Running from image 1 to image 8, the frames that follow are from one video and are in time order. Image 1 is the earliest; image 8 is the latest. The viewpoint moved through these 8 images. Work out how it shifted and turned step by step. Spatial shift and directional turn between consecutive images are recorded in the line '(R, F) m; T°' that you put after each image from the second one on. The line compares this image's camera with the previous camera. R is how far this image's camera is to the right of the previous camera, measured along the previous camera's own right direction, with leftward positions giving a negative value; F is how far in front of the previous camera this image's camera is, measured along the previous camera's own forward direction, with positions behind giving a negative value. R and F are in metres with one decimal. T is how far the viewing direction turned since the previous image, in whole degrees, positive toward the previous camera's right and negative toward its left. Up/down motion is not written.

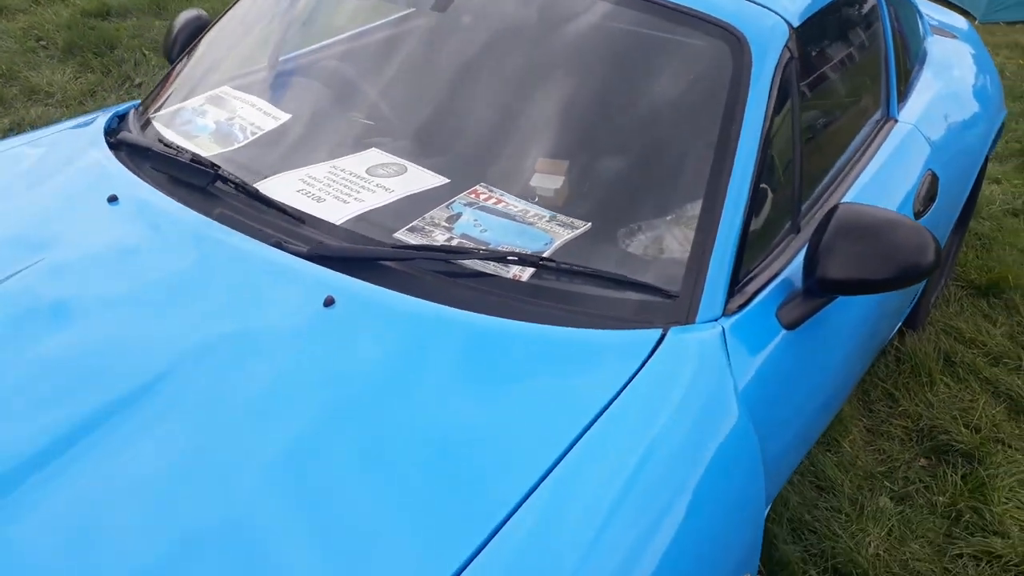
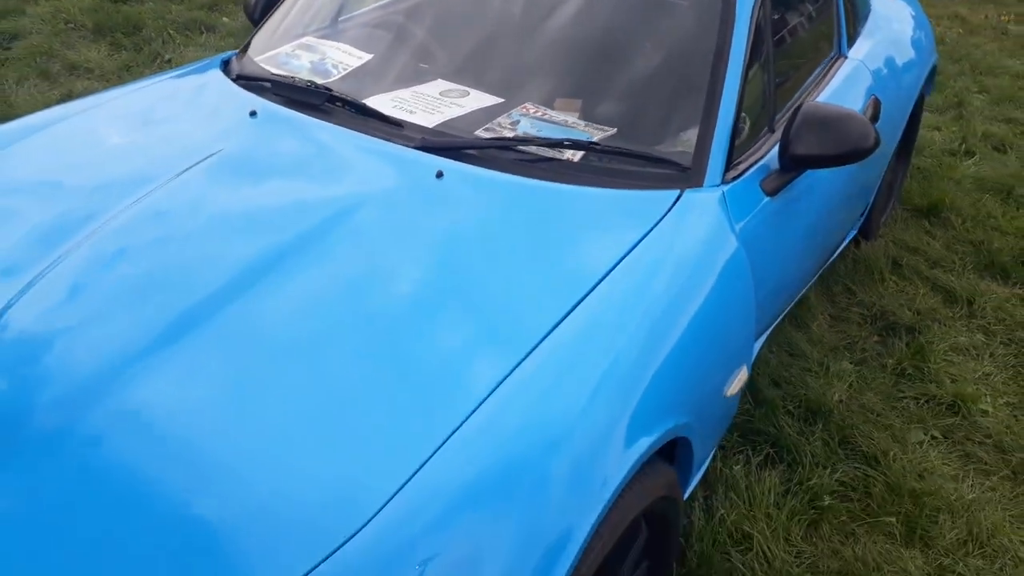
(-0.2, -0.5) m; +2°
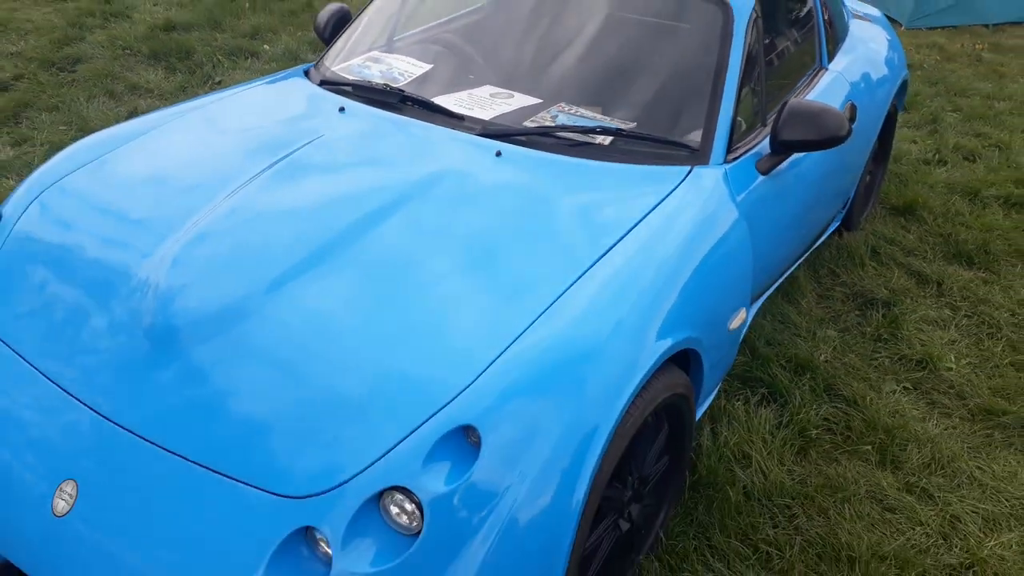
(-0.1, -0.4) m; 0°
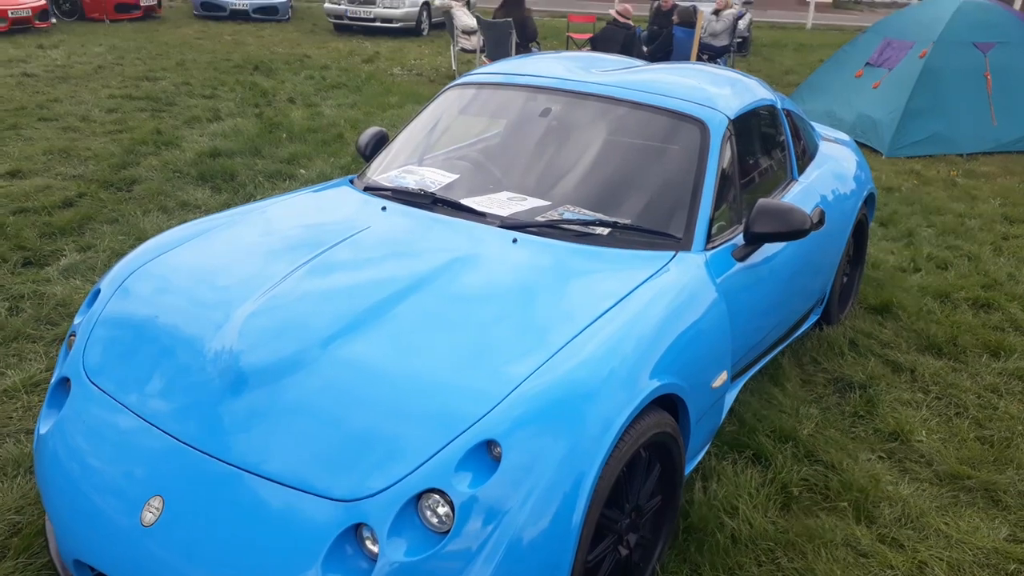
(0.0, -0.4) m; -1°
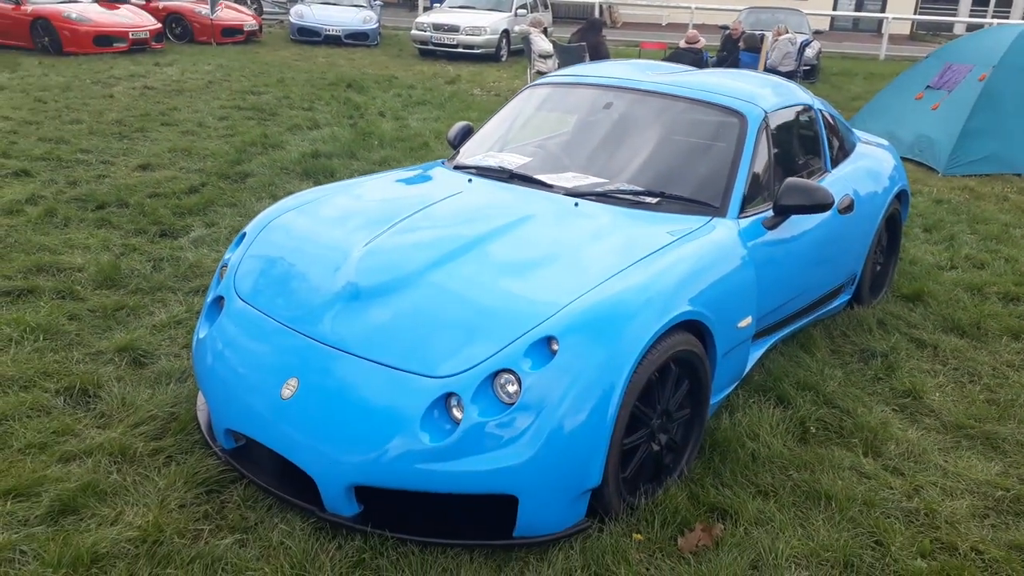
(0.0, -0.5) m; -5°
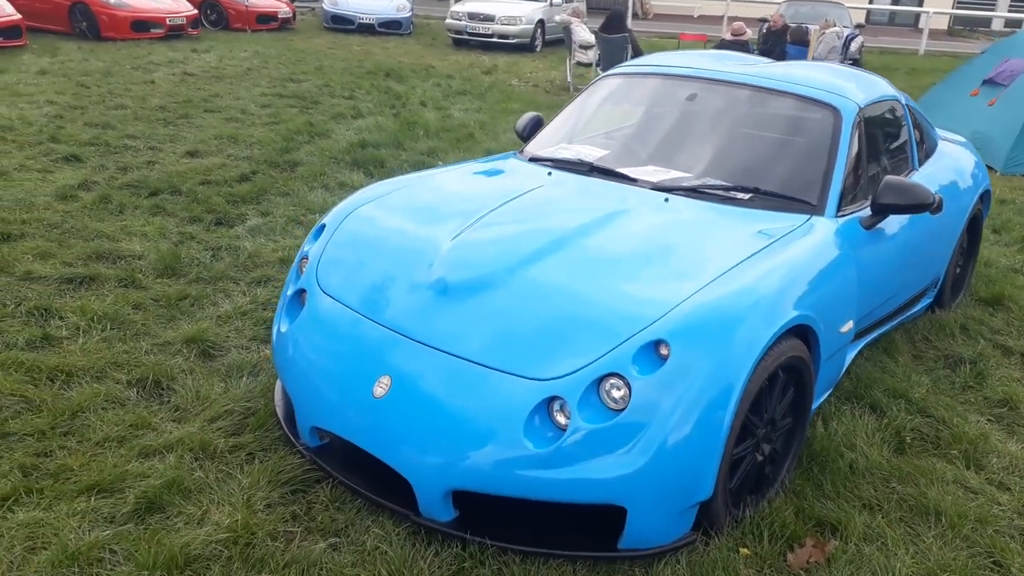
(-0.3, +0.1) m; -1°
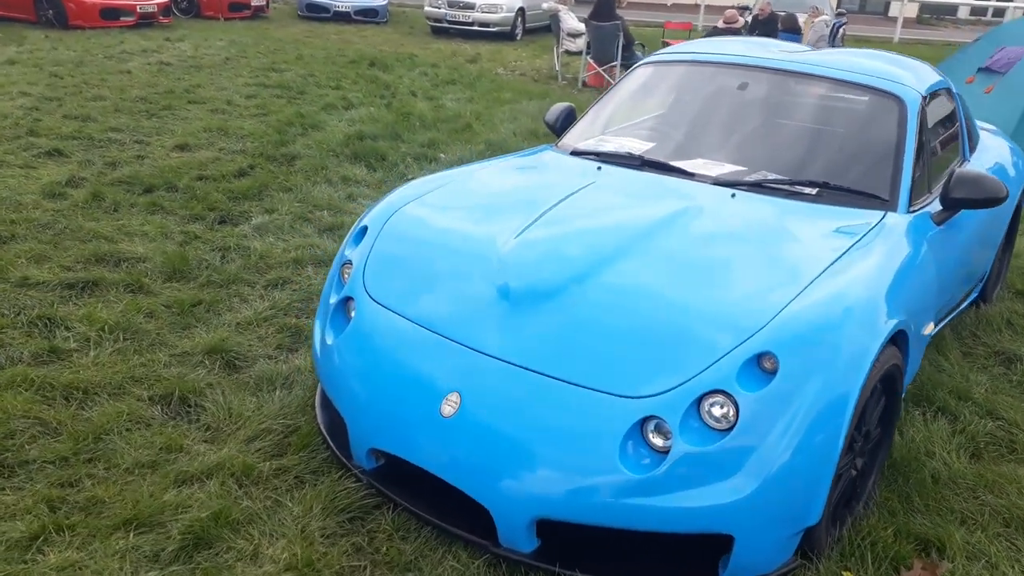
(-0.3, +0.2) m; +2°
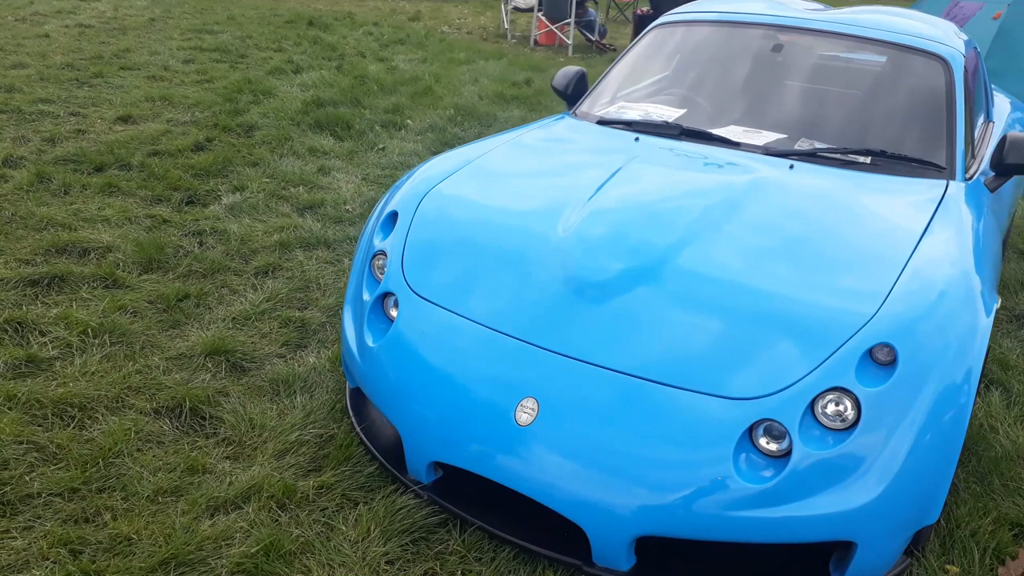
(-0.4, +0.3) m; +5°
